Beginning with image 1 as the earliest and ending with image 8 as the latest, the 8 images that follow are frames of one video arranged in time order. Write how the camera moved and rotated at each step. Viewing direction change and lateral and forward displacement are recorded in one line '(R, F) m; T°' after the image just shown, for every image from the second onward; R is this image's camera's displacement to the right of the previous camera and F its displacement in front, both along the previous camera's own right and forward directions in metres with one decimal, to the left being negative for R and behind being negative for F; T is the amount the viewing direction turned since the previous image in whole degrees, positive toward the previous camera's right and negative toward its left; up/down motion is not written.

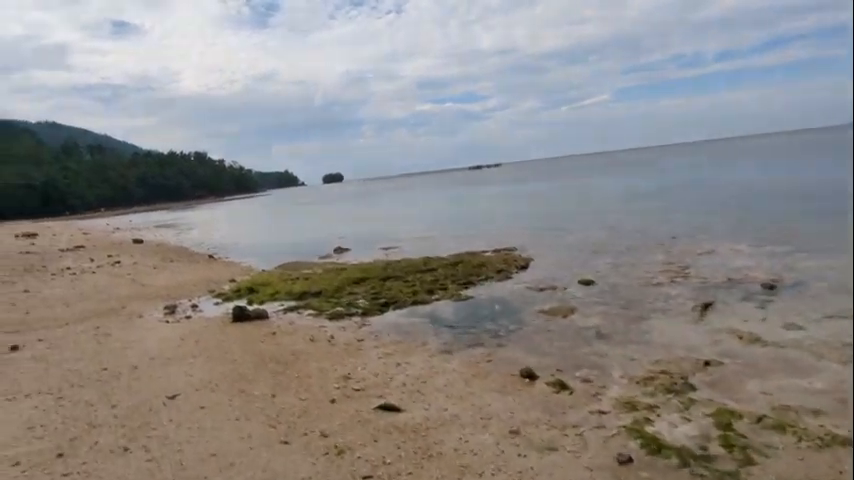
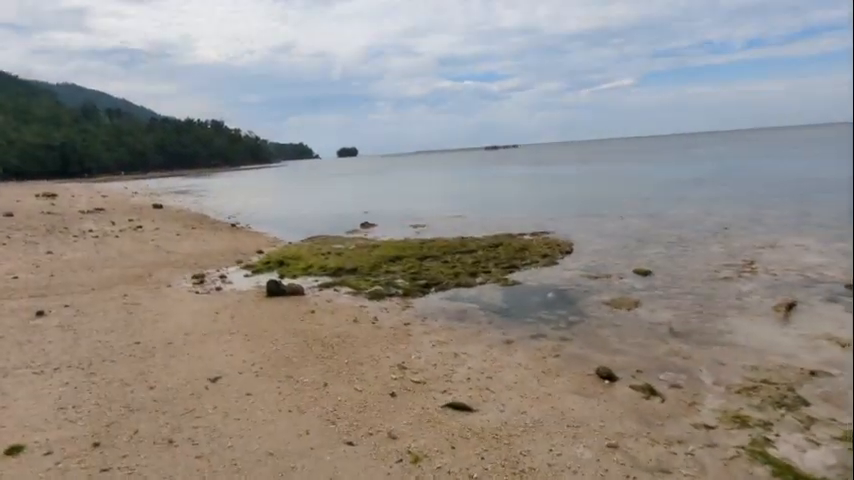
(-0.8, +0.9) m; -1°
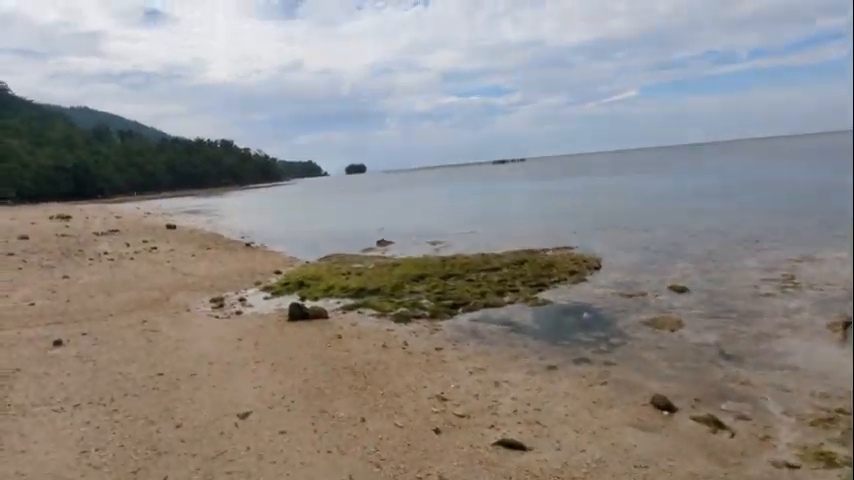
(-0.4, +0.5) m; -1°
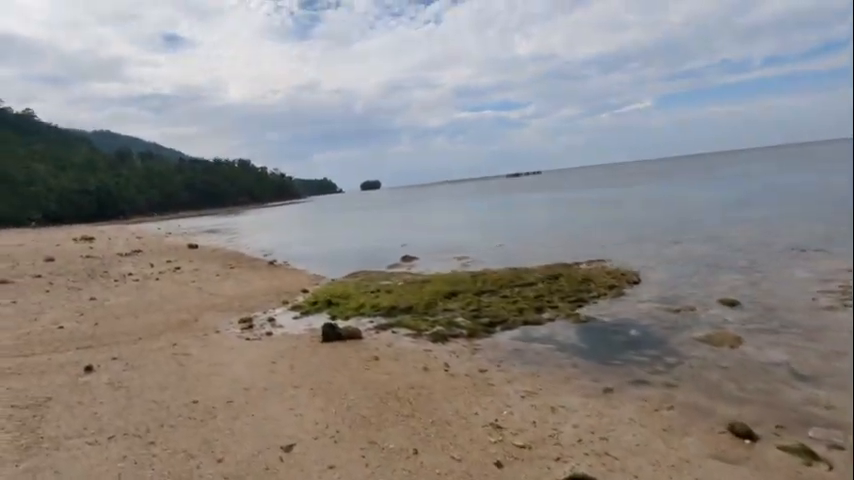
(-0.4, +0.4) m; -2°
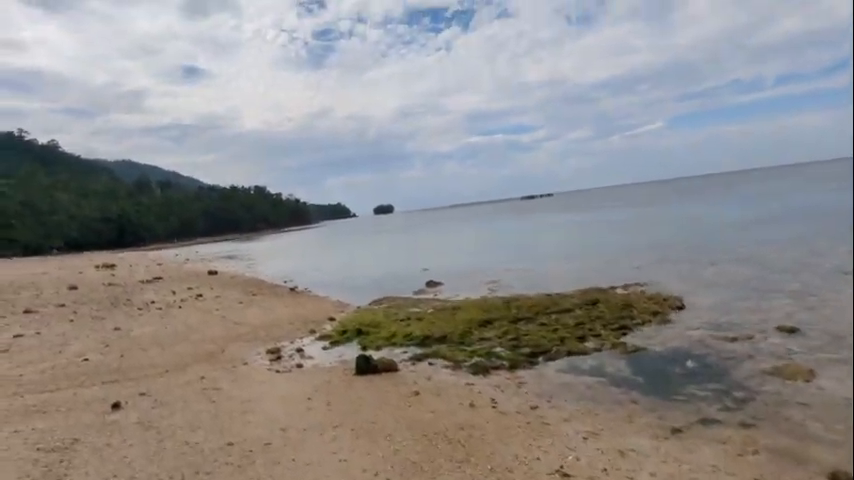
(-0.5, +0.5) m; -1°
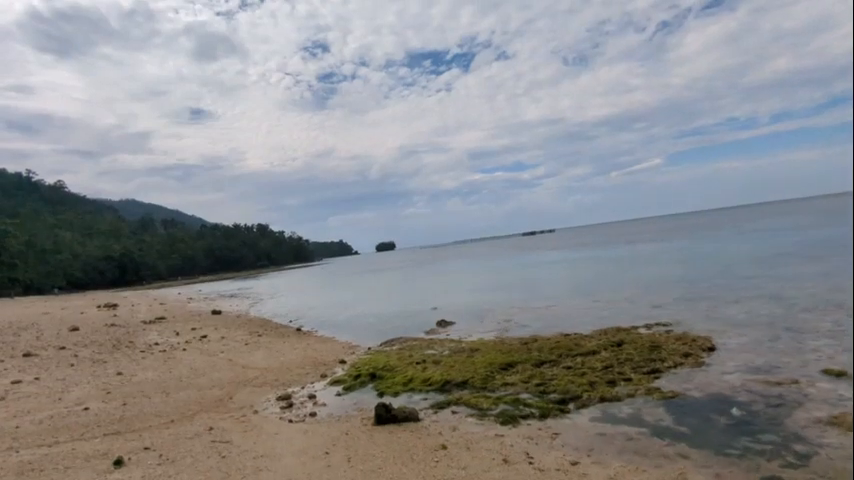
(-0.4, +0.6) m; 0°
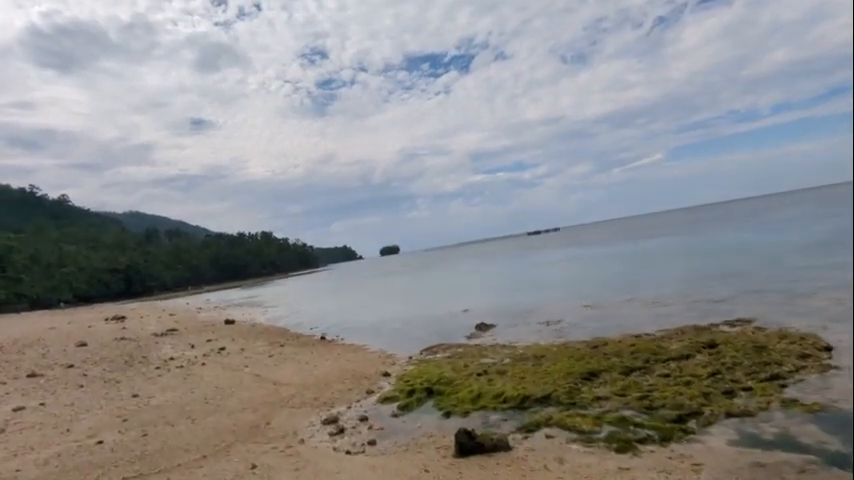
(-1.3, +2.1) m; 0°
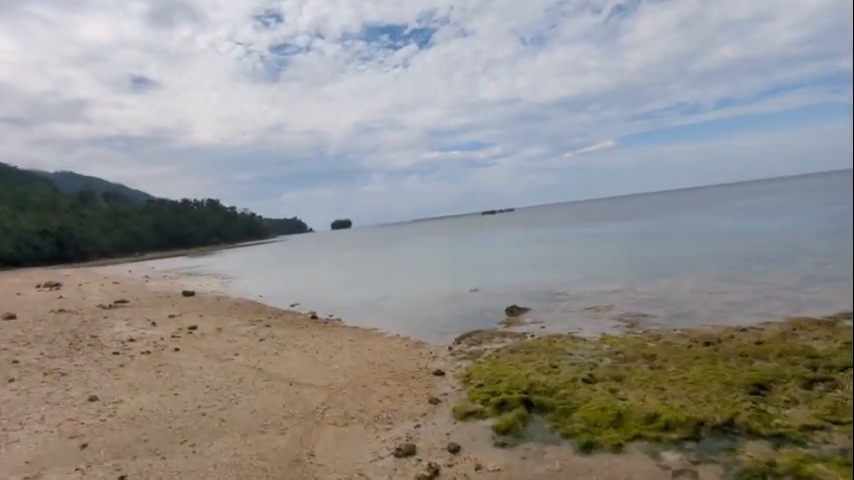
(-2.4, +3.9) m; +5°
